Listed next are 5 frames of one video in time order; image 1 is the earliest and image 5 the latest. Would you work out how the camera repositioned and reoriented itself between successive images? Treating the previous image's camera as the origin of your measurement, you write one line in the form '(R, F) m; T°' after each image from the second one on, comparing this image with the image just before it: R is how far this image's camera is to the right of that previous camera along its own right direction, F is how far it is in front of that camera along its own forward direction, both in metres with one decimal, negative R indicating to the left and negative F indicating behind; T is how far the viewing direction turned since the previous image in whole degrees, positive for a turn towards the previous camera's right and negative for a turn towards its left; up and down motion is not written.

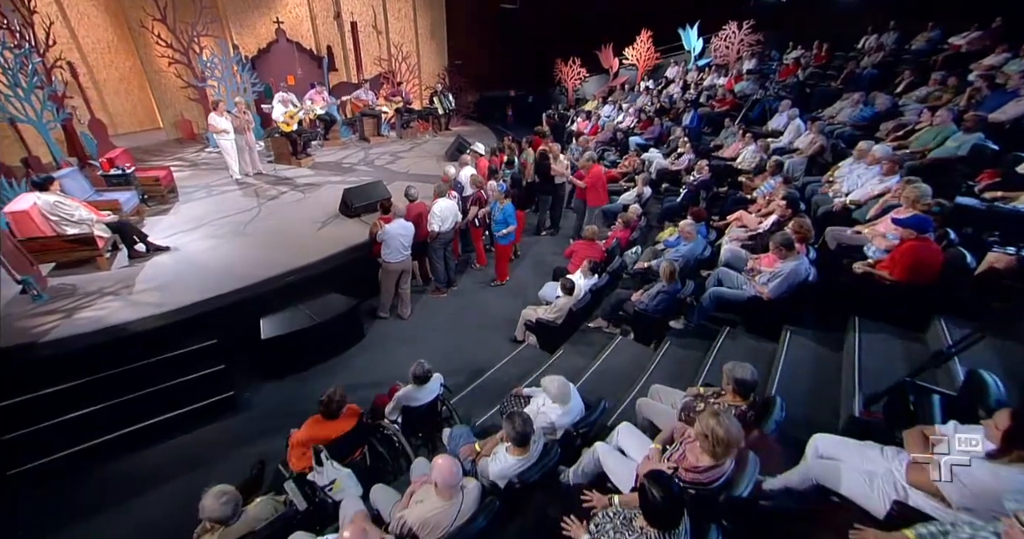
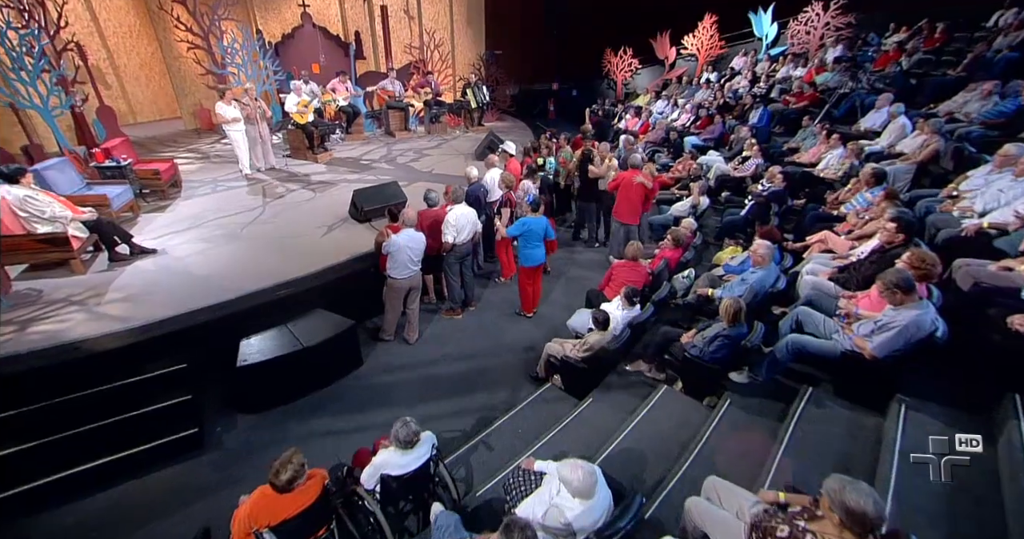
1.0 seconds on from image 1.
(+0.2, +0.9) m; -5°
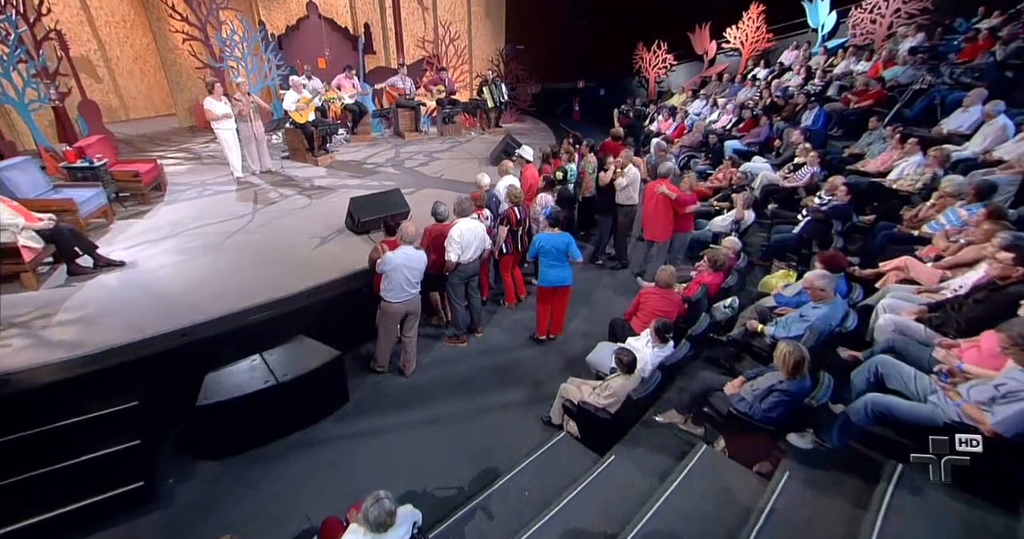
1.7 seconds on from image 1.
(+0.1, +0.8) m; -3°
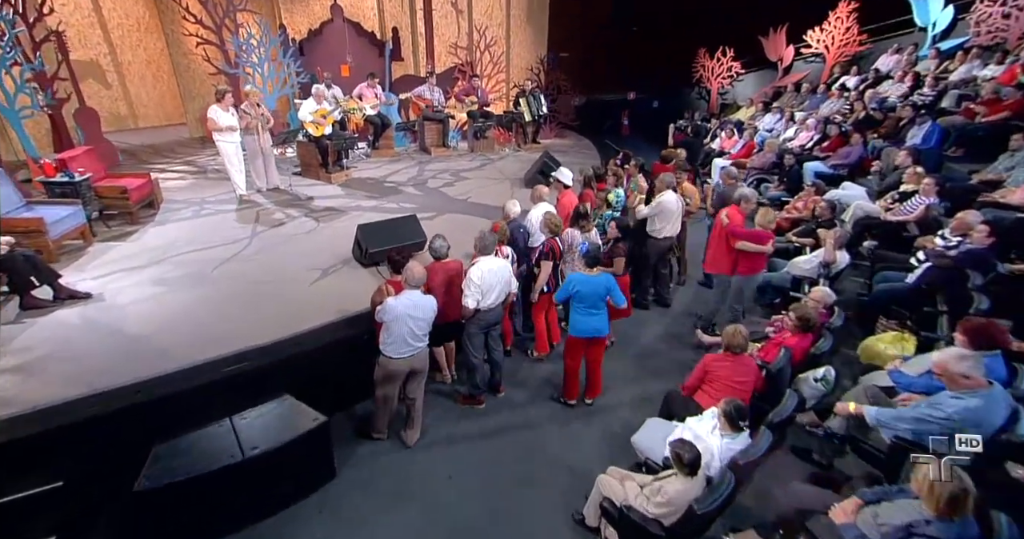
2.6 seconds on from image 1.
(+0.1, +0.9) m; -5°
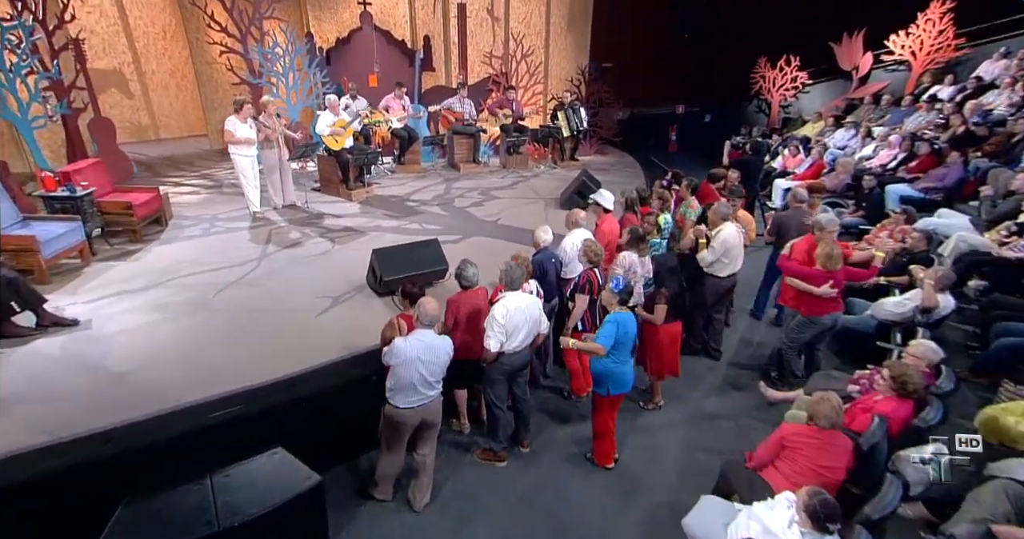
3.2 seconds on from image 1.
(0.0, +0.6) m; -4°
